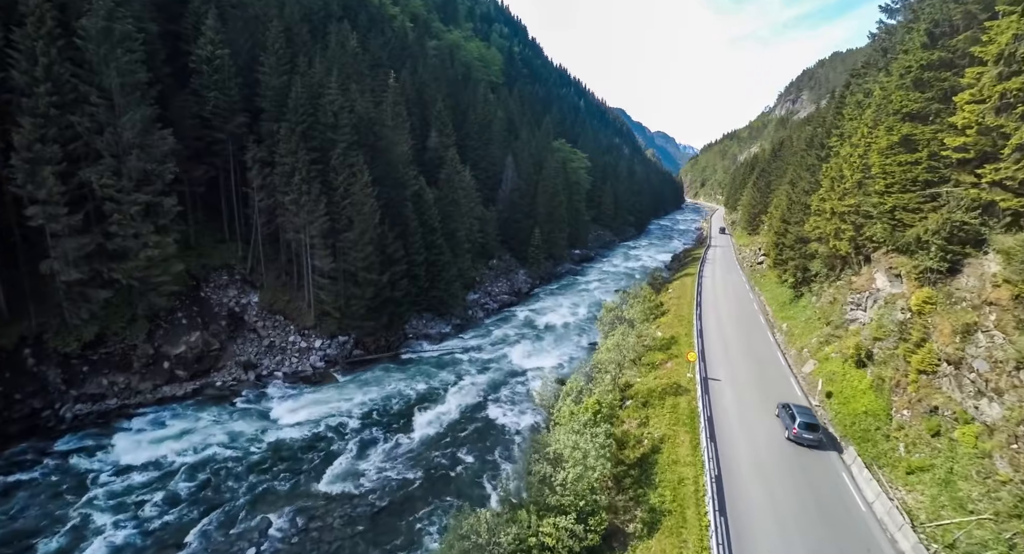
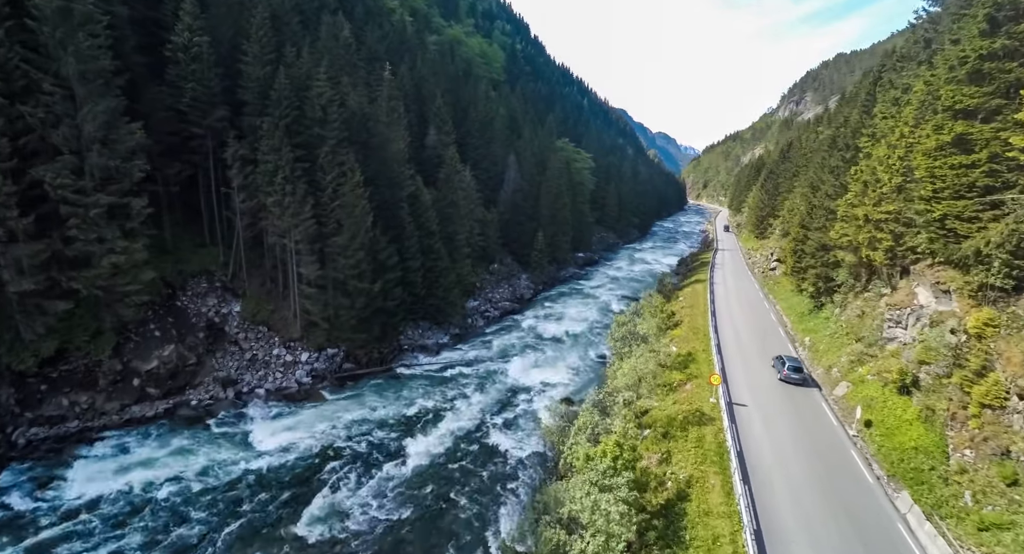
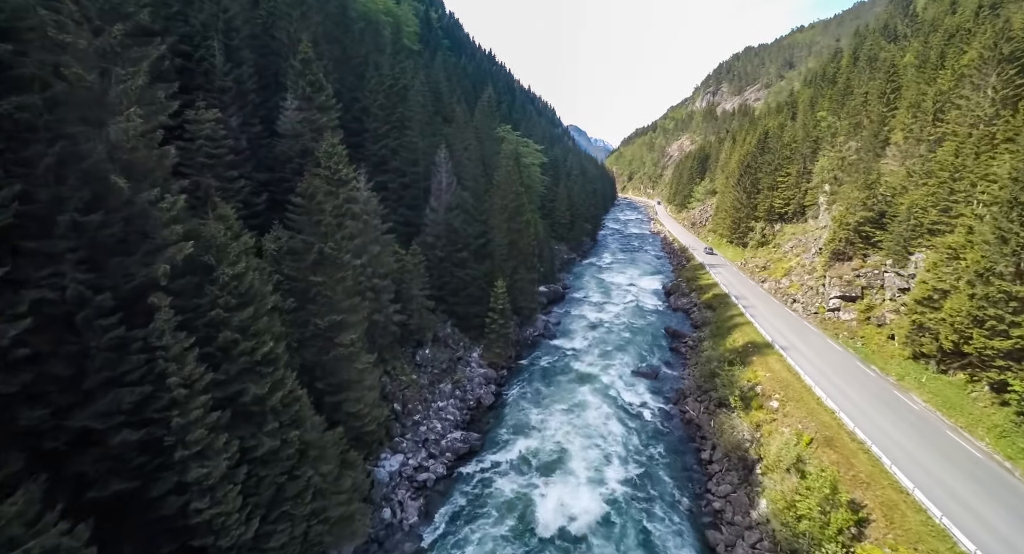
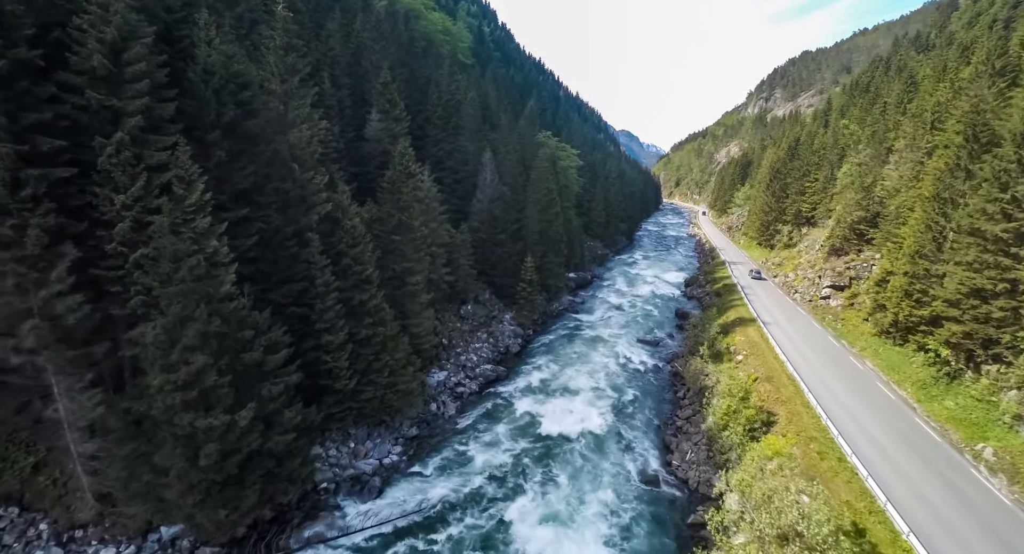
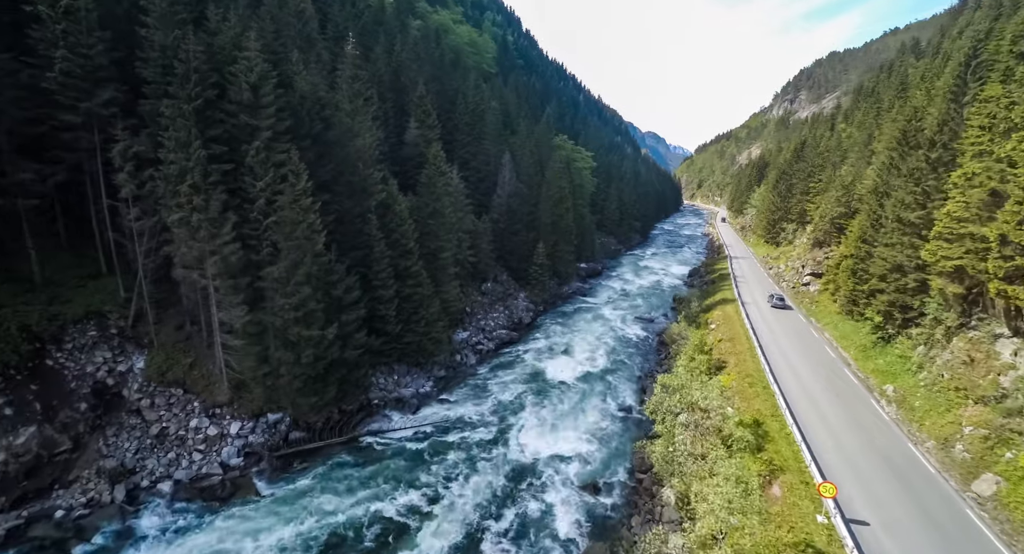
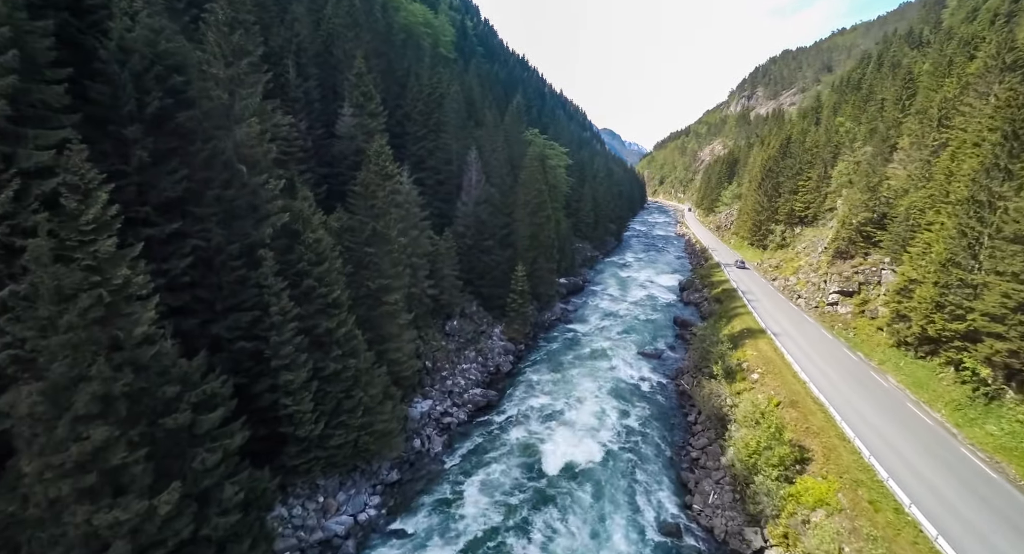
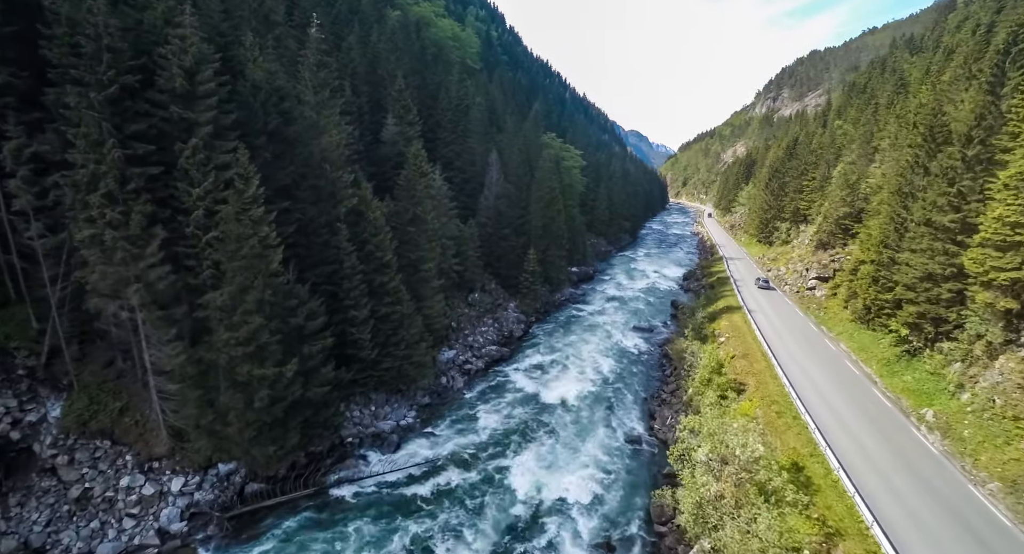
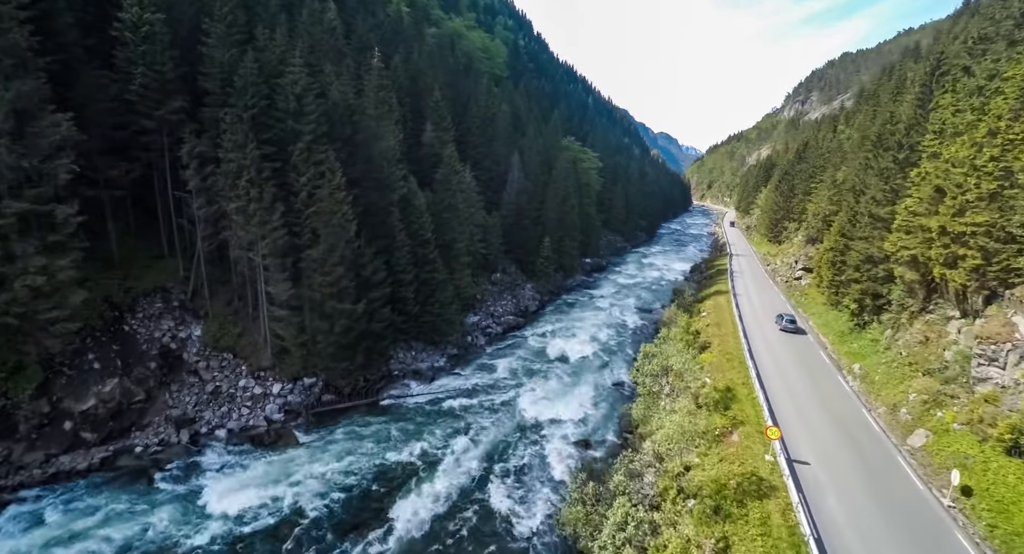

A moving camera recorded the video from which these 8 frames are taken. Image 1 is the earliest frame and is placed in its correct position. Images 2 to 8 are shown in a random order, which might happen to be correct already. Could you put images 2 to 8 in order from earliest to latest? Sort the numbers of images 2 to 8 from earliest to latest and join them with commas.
2, 8, 5, 7, 4, 6, 3
